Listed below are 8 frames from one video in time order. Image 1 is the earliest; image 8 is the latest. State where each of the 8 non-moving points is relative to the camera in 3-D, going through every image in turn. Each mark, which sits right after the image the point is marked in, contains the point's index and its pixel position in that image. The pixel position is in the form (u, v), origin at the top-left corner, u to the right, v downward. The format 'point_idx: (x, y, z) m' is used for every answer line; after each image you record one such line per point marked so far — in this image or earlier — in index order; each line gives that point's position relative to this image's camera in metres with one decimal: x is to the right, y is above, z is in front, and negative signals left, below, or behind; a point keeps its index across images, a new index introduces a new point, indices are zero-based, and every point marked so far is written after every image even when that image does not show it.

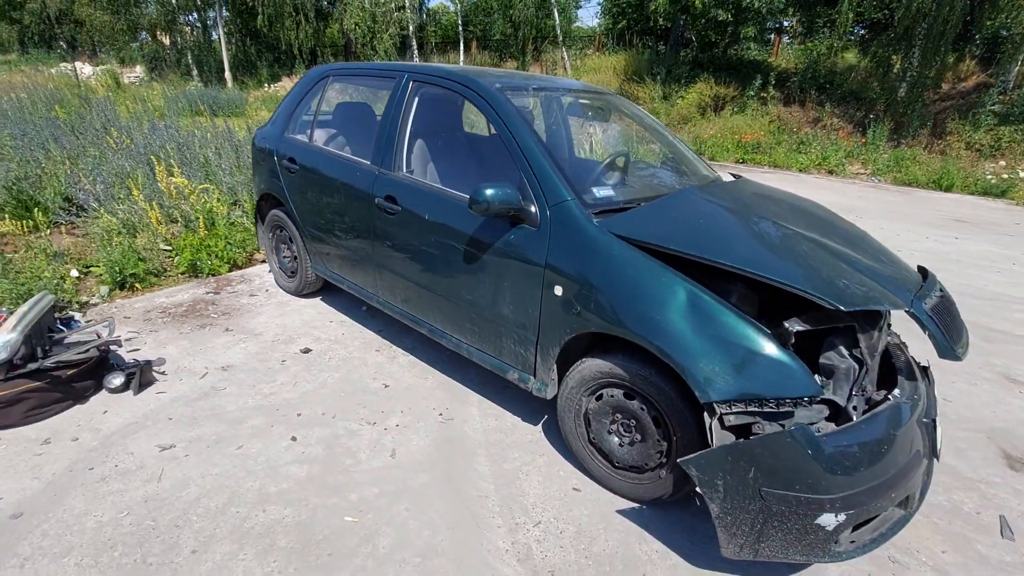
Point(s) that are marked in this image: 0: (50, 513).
0: (-2.1, -1.0, +2.3) m
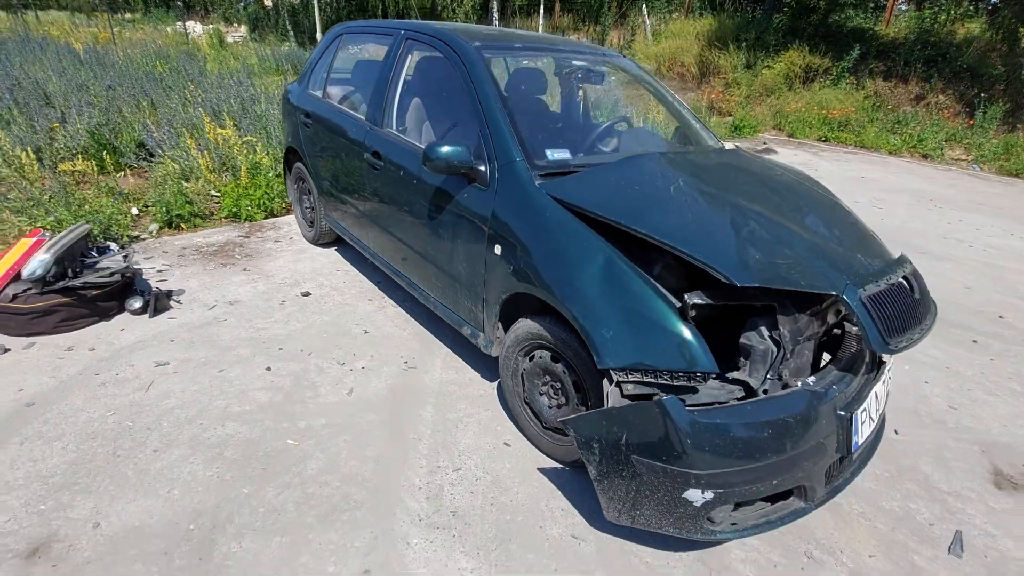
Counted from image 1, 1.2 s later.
0: (-2.4, -0.6, +2.7) m
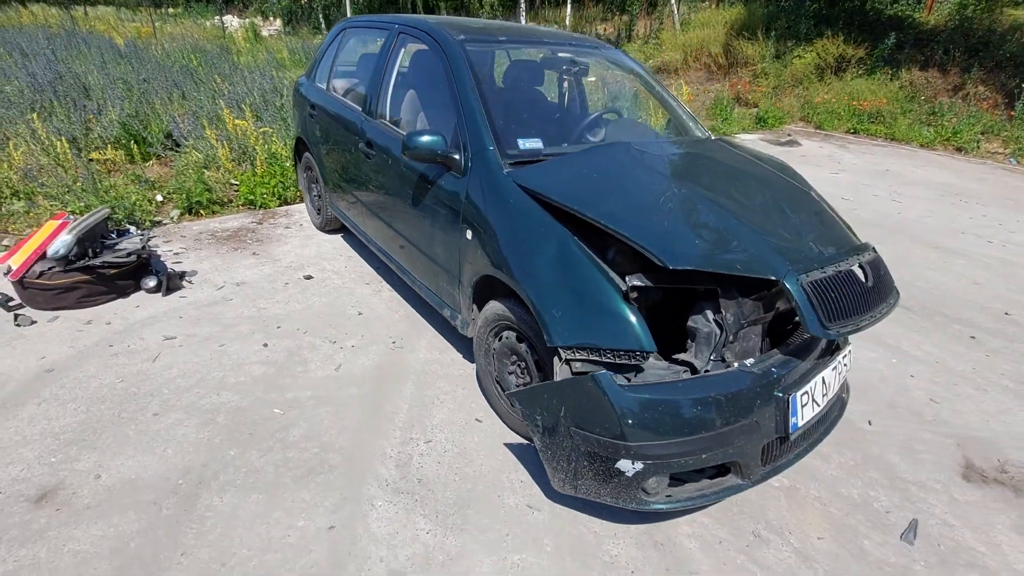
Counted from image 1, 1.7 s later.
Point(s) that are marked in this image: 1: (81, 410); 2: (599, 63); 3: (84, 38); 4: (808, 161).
0: (-2.6, -0.5, +3.0) m
1: (-2.3, -0.6, +2.7) m
2: (+0.6, +1.6, +3.6) m
3: (-10.3, +6.1, +12.5) m
4: (+5.2, +2.2, +9.0) m
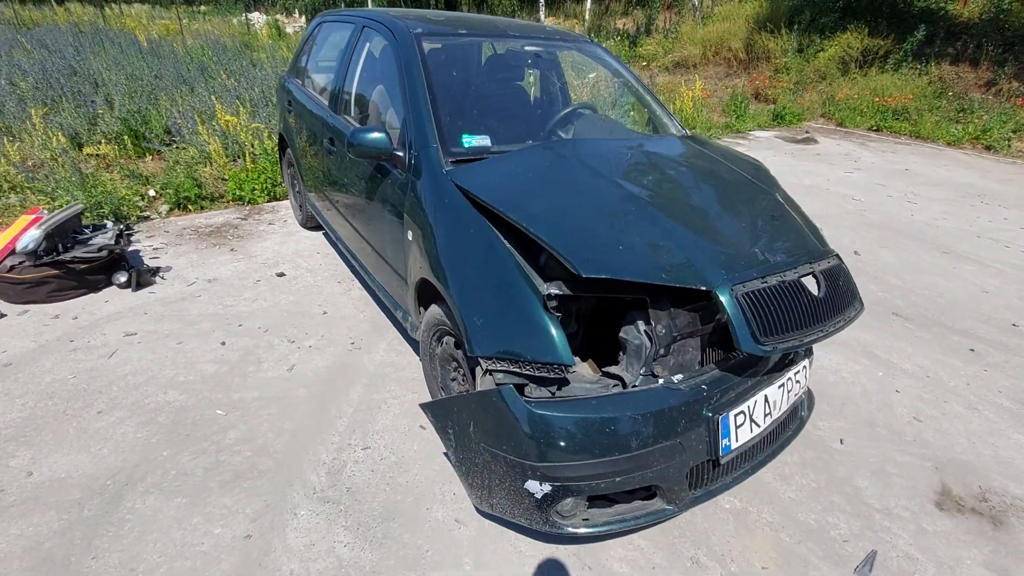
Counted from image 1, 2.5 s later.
0: (-2.8, -0.5, +3.0) m
1: (-2.6, -0.6, +2.7) m
2: (+0.4, +1.5, +3.4) m
3: (-10.0, +6.3, +12.8) m
4: (+5.2, +2.2, +8.7) m
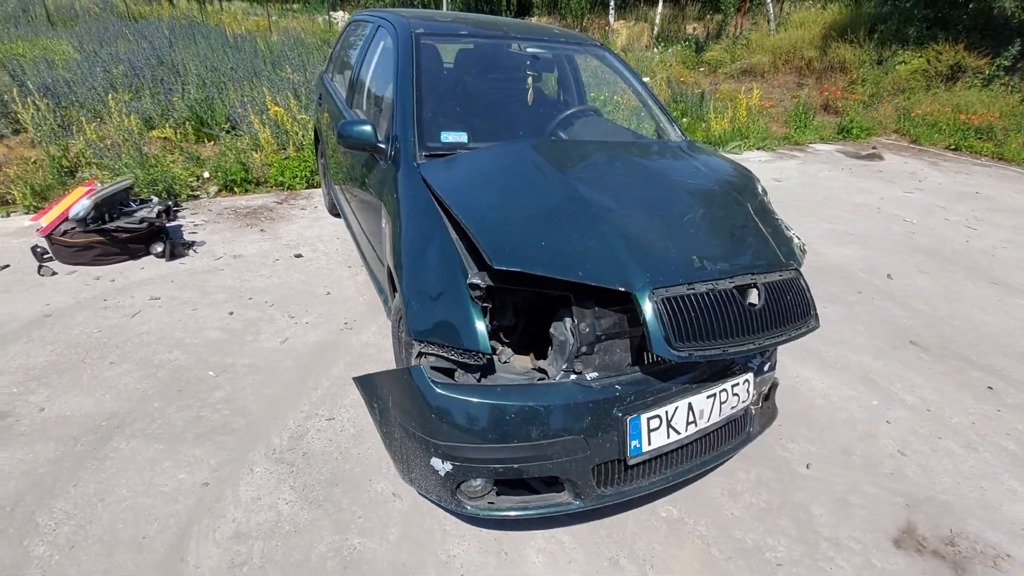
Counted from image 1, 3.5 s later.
0: (-3.0, -0.2, +3.4) m
1: (-2.8, -0.4, +3.1) m
2: (+0.4, +1.5, +3.5) m
3: (-8.5, +7.0, +14.0) m
4: (+5.8, +1.7, +8.1) m
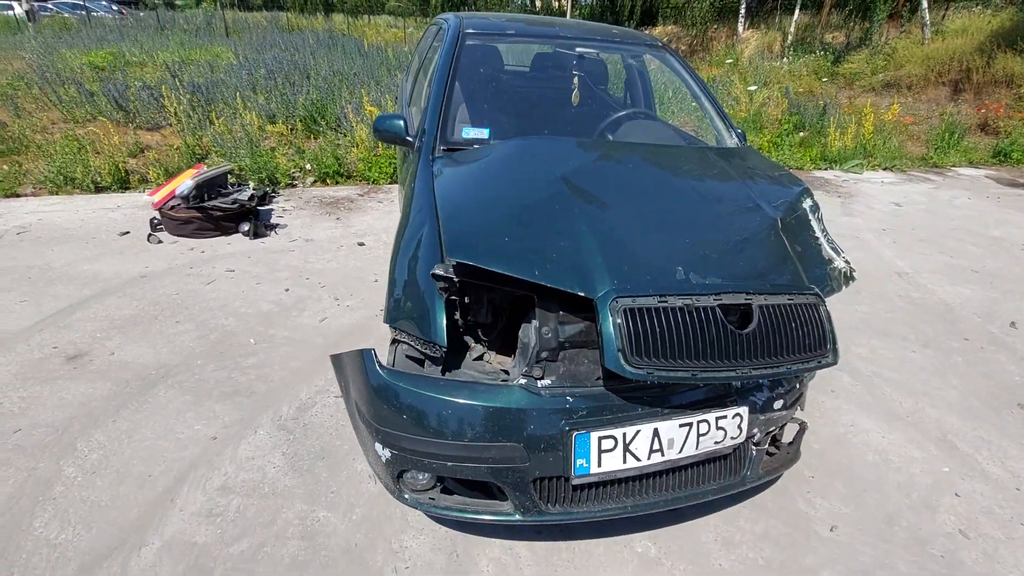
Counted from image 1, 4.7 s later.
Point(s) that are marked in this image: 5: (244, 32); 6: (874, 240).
0: (-2.7, +0.1, +4.0) m
1: (-2.6, -0.1, +3.6) m
2: (+0.7, +1.5, +3.3) m
3: (-5.3, +7.4, +15.5) m
4: (+7.0, +1.0, +6.8) m
5: (-9.1, +8.7, +17.6) m
6: (+3.8, +0.5, +5.4) m
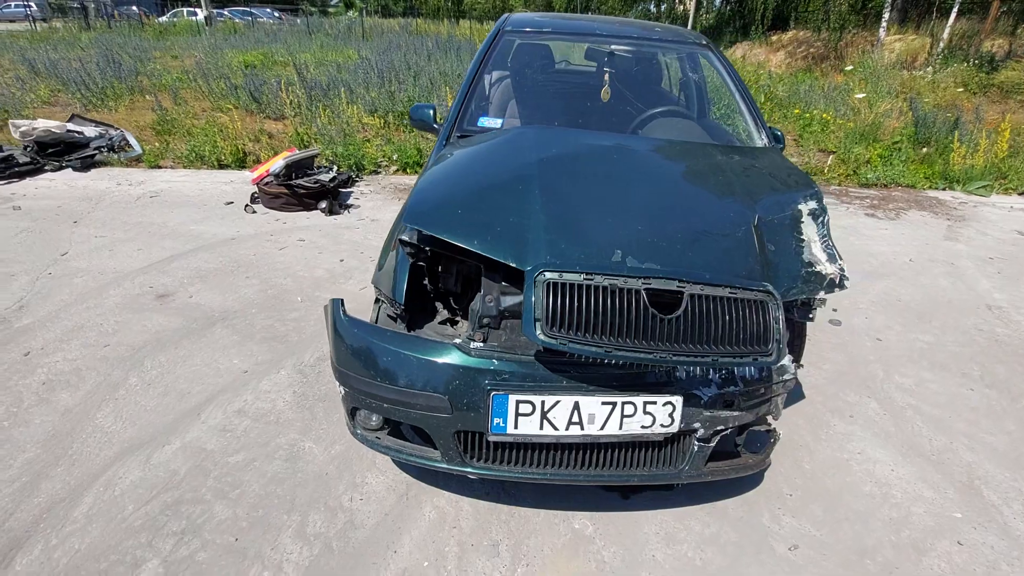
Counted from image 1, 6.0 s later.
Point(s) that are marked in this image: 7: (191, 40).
0: (-2.4, +0.4, +4.6) m
1: (-2.4, +0.2, +4.3) m
2: (+1.0, +1.5, +3.3) m
3: (-1.9, +7.8, +16.4) m
4: (+7.7, +0.4, +5.5) m
5: (-5.1, +9.4, +19.2) m
6: (+4.3, +0.2, +4.8) m
7: (-11.0, +8.5, +17.7) m
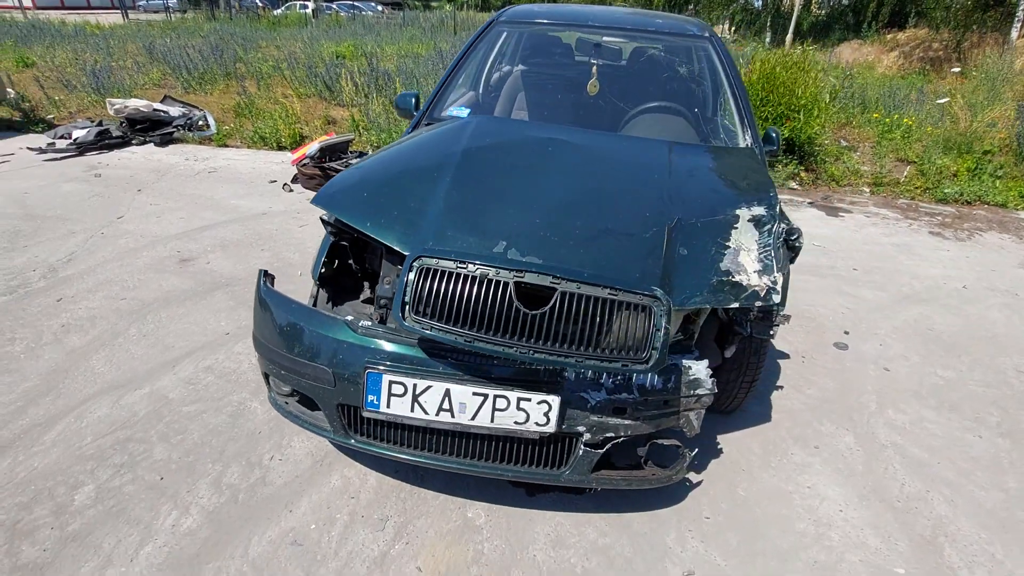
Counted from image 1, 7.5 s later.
0: (-2.4, +0.7, +5.0) m
1: (-2.4, +0.5, +4.7) m
2: (+0.9, +1.5, +3.2) m
3: (+0.6, +8.0, +16.4) m
4: (+7.7, -0.2, +4.3) m
5: (-2.0, +9.8, +19.7) m
6: (+4.3, -0.1, +4.1) m
7: (-8.1, +9.5, +19.1) m
